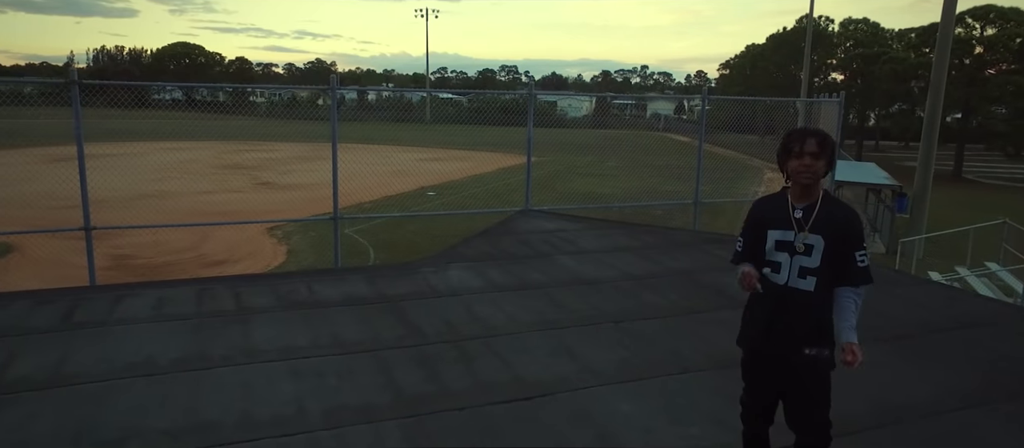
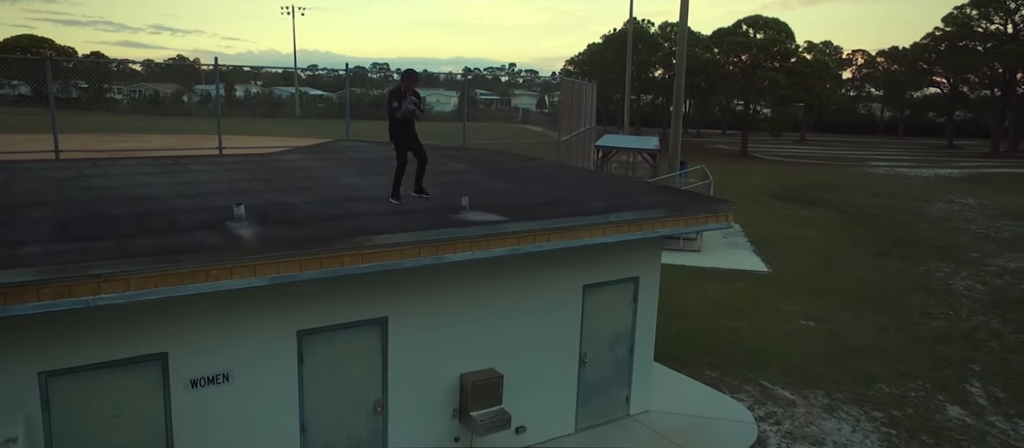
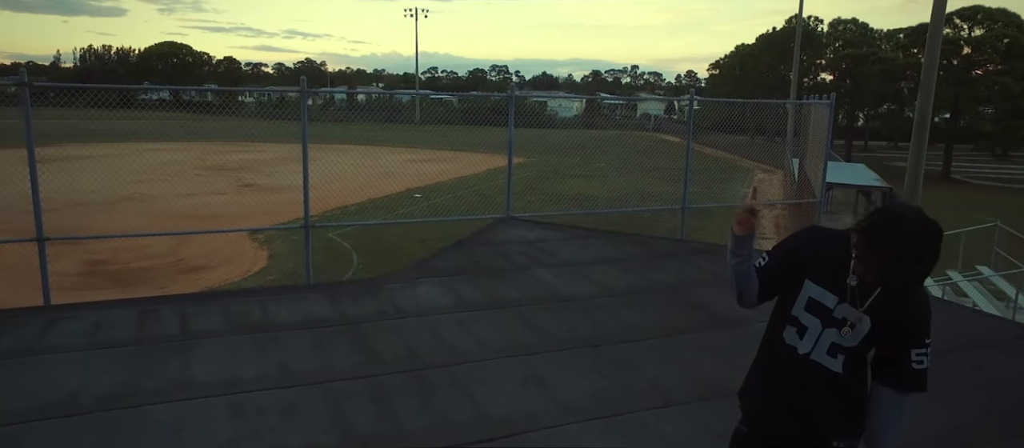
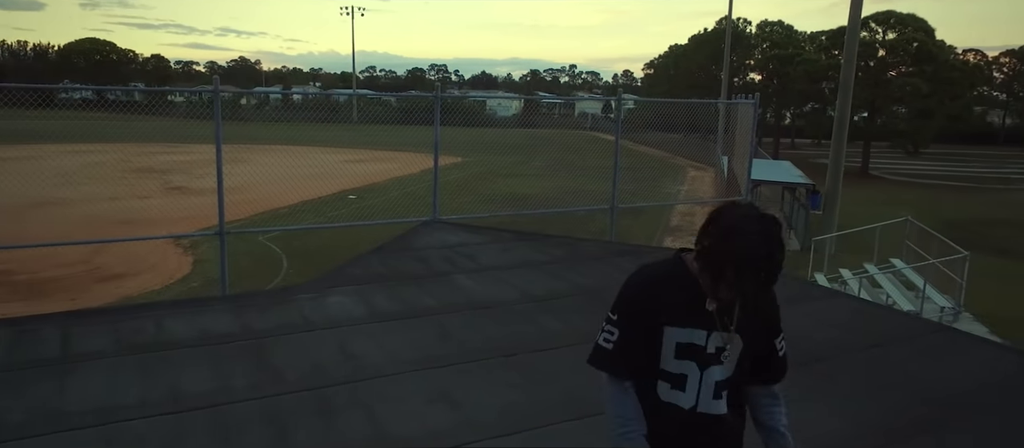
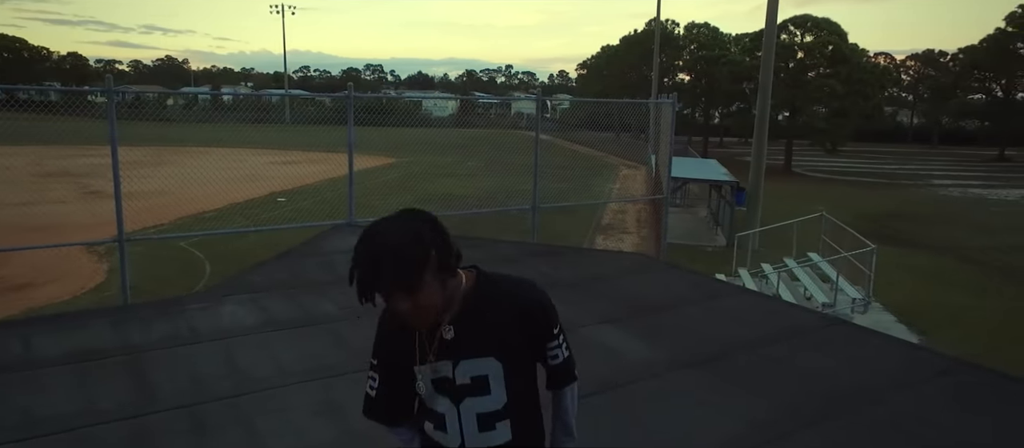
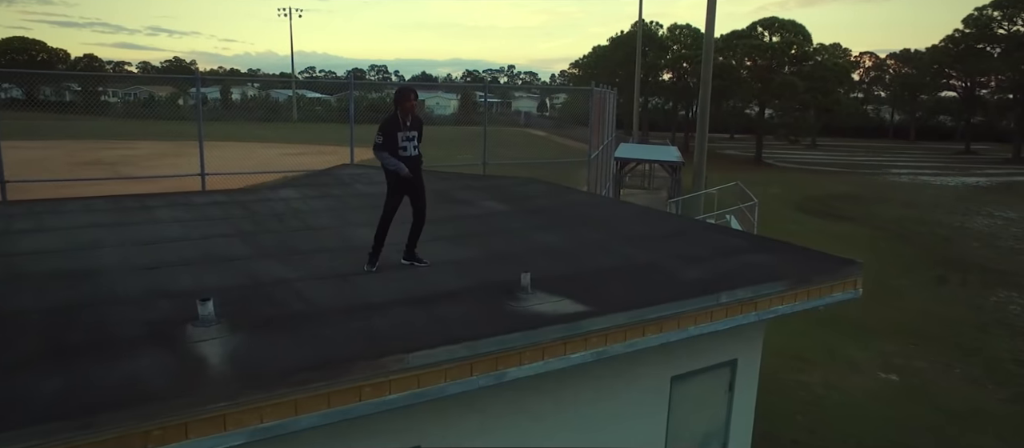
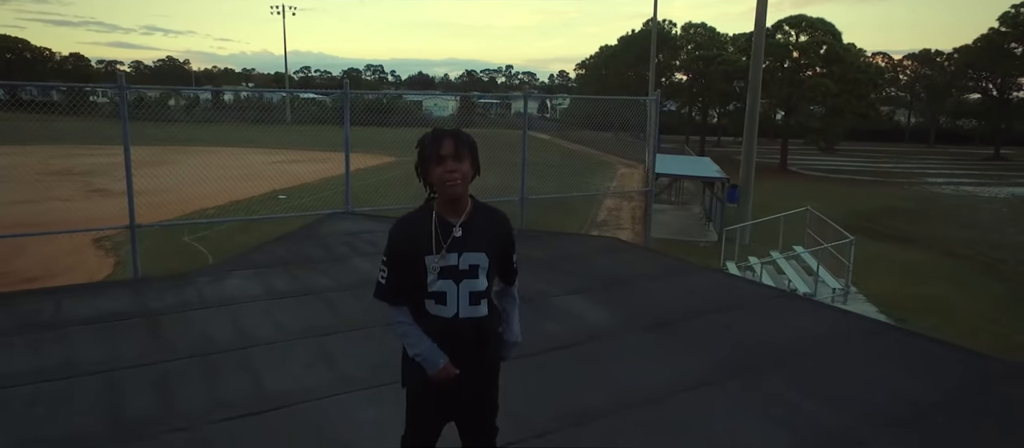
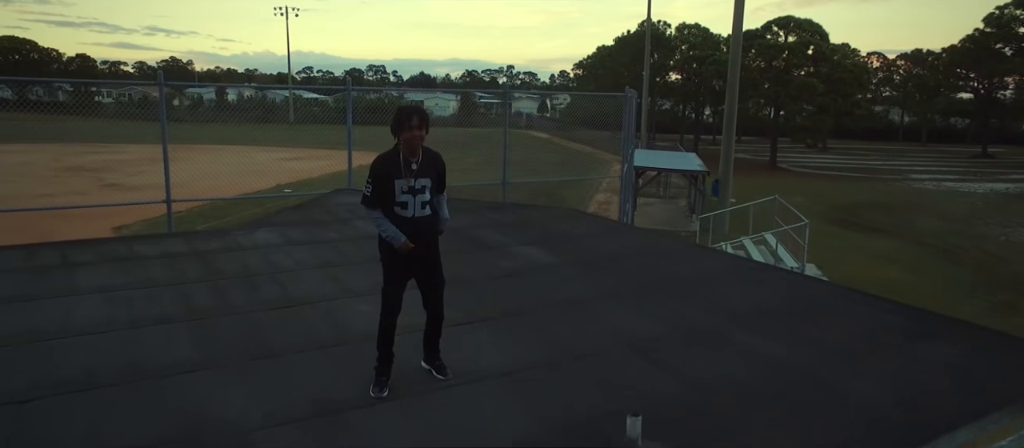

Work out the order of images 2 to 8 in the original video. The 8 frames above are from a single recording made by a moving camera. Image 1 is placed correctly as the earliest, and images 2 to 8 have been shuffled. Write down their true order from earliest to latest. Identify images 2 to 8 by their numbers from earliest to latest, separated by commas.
3, 4, 5, 7, 8, 6, 2
